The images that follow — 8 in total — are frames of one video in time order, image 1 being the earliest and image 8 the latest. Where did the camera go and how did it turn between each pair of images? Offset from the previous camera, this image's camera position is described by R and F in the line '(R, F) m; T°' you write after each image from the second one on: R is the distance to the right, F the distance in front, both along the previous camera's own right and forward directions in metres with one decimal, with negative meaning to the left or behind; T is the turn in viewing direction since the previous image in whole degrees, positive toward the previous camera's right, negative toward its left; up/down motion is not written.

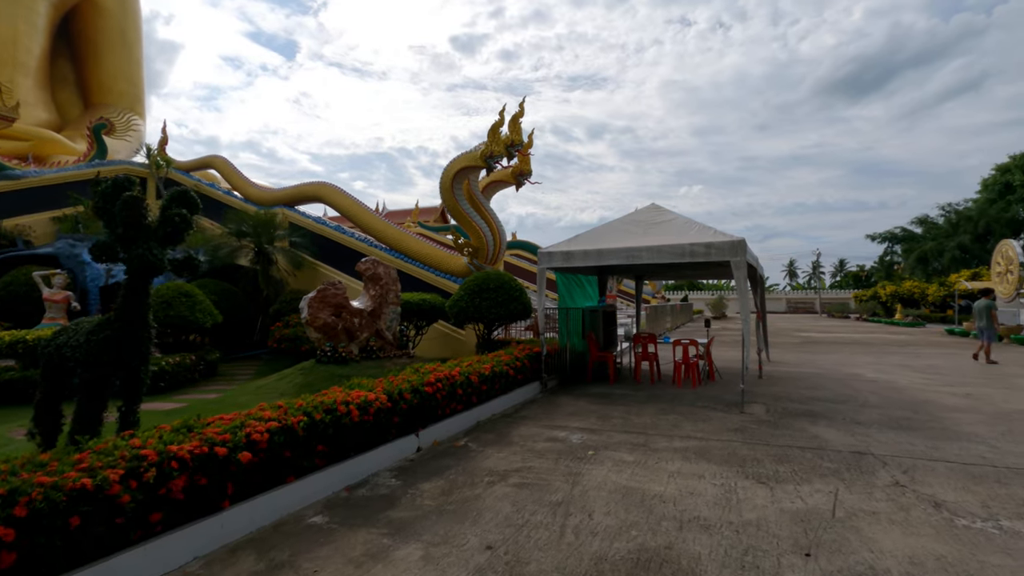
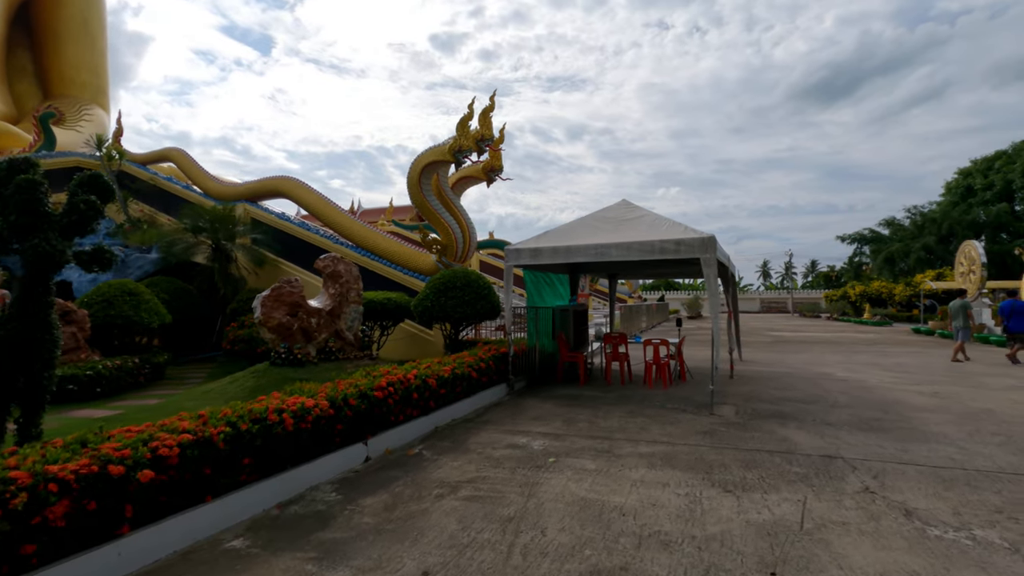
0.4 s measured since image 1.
(+0.2, +0.3) m; +2°
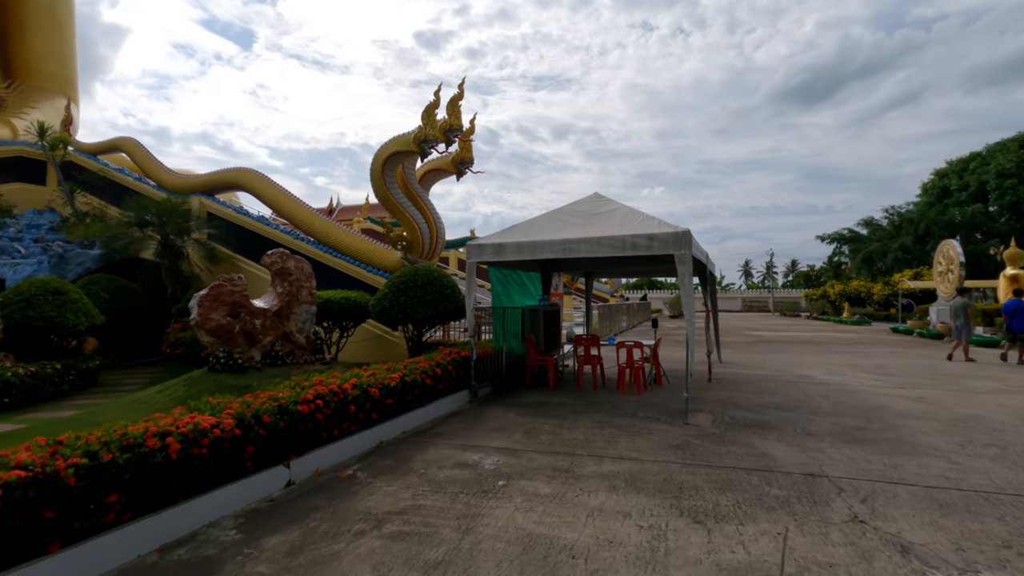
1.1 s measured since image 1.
(+0.3, +0.6) m; +2°
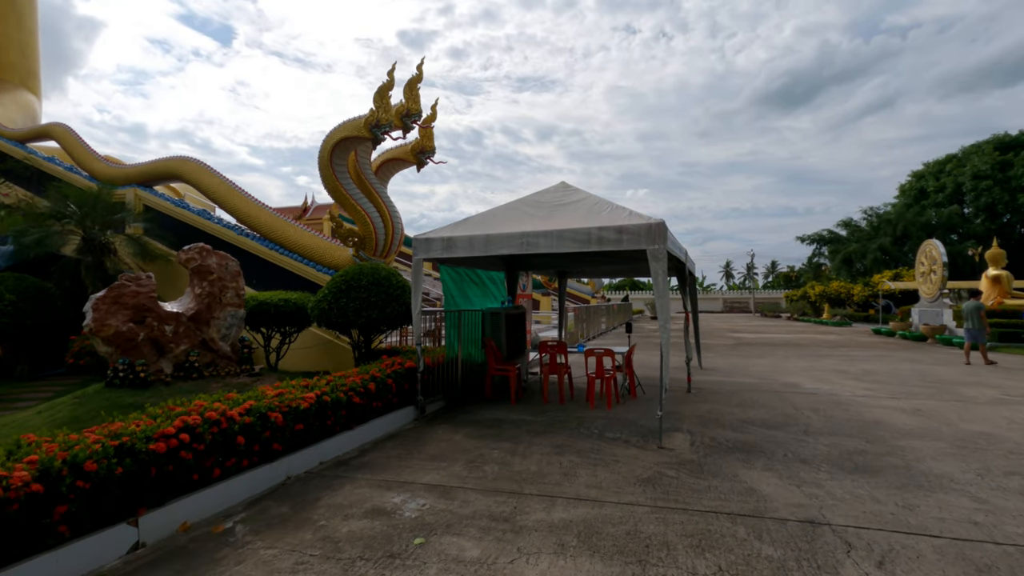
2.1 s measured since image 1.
(+0.4, +0.9) m; +2°
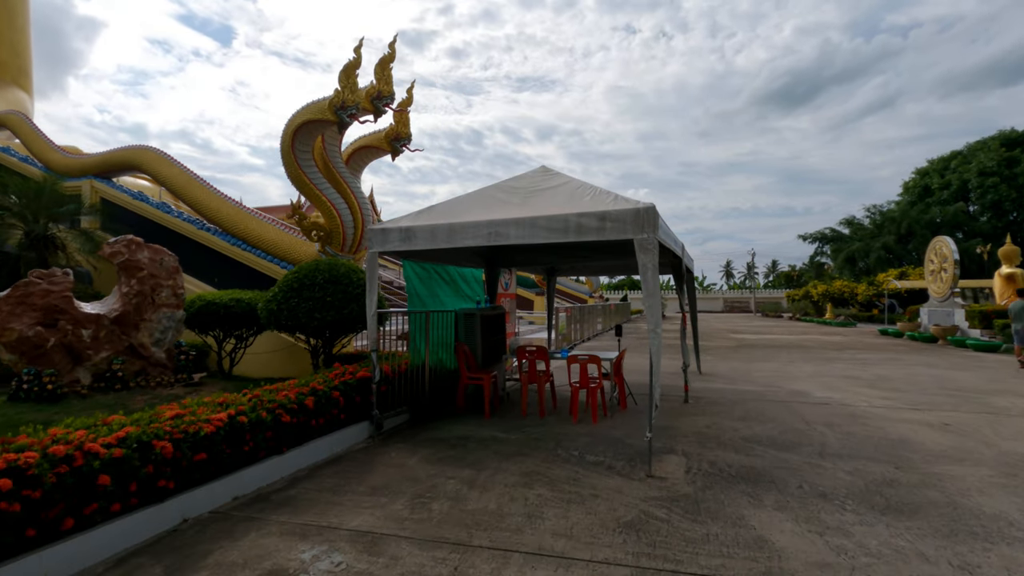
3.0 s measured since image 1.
(+0.3, +0.8) m; 0°
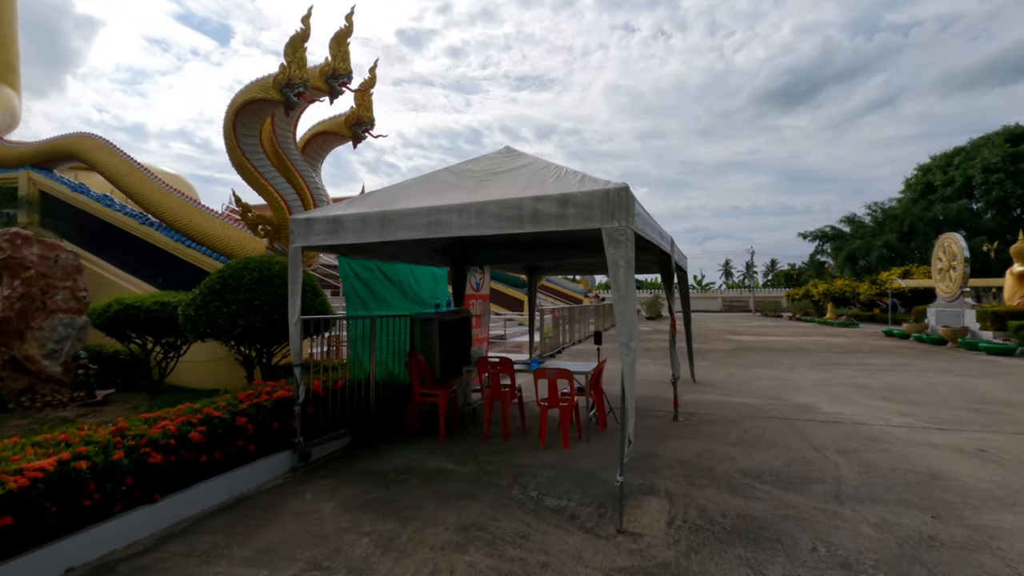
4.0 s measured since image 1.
(+0.4, +0.9) m; 0°
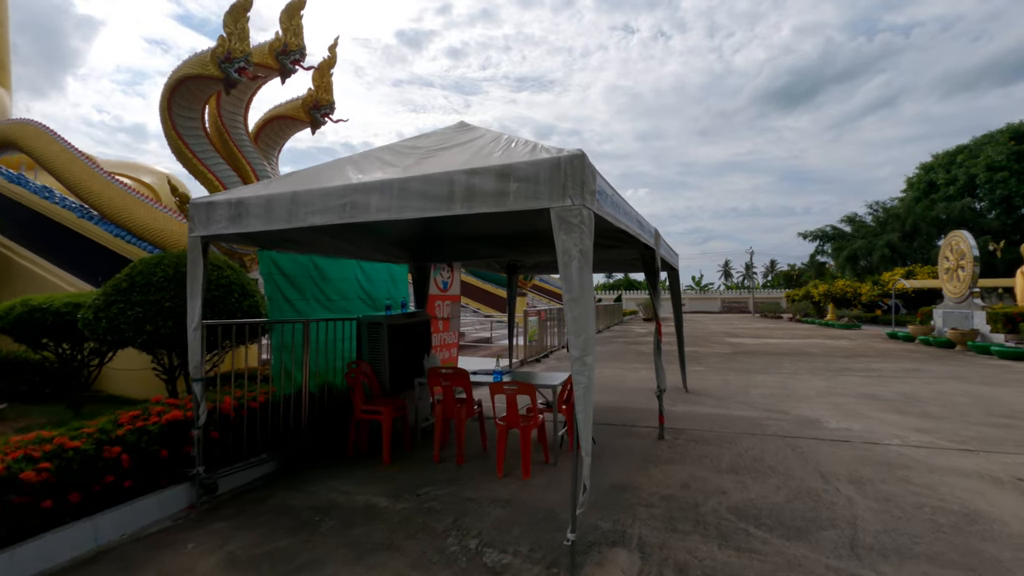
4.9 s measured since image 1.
(+0.4, +0.8) m; 0°
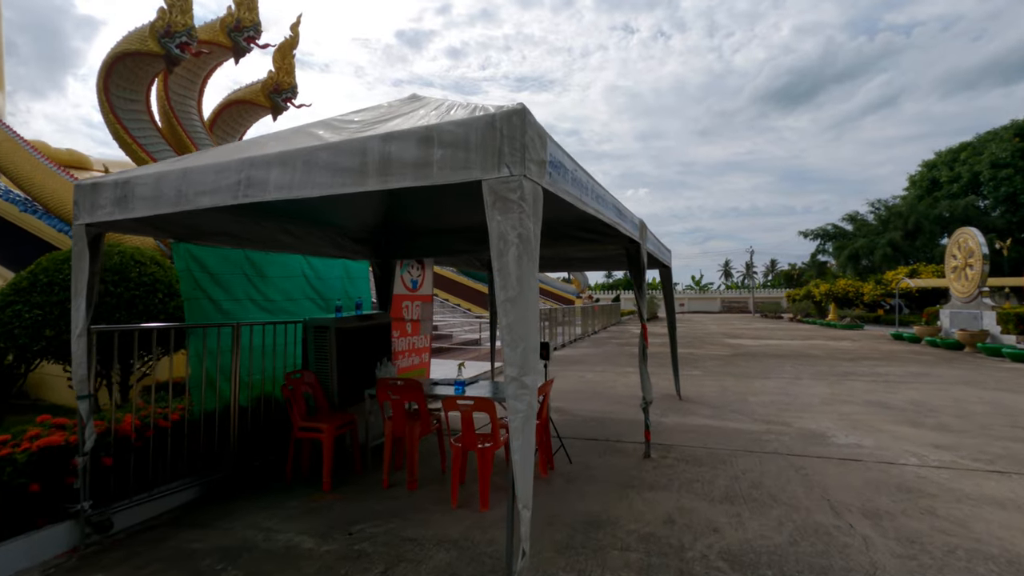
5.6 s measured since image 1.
(+0.3, +0.6) m; 0°
